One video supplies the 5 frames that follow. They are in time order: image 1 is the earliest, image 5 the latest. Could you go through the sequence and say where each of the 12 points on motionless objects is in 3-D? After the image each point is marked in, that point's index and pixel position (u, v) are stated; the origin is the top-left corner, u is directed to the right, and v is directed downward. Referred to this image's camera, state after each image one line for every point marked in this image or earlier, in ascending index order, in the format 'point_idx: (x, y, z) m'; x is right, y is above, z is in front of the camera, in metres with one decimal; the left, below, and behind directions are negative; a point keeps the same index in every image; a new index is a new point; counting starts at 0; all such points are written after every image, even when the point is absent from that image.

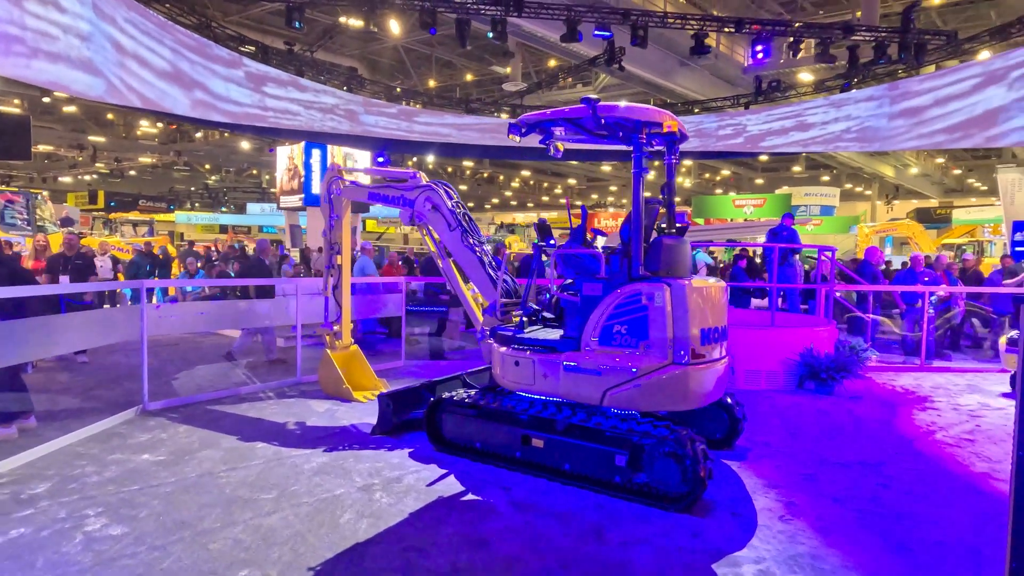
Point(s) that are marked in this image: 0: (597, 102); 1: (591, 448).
0: (+0.6, +1.3, +3.8) m
1: (+0.6, -1.1, +3.8) m
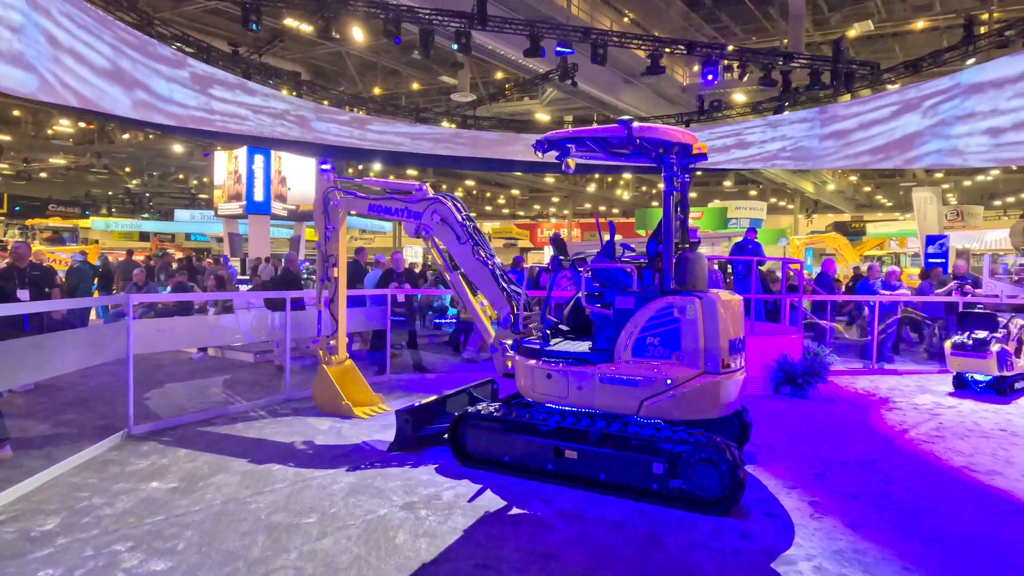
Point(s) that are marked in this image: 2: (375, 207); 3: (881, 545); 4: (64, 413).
0: (+0.9, +1.2, +4.0) m
1: (+0.8, -1.2, +3.9) m
2: (-1.5, +0.9, +5.9) m
3: (+2.2, -1.6, +3.3) m
4: (-4.7, -1.3, +5.7) m
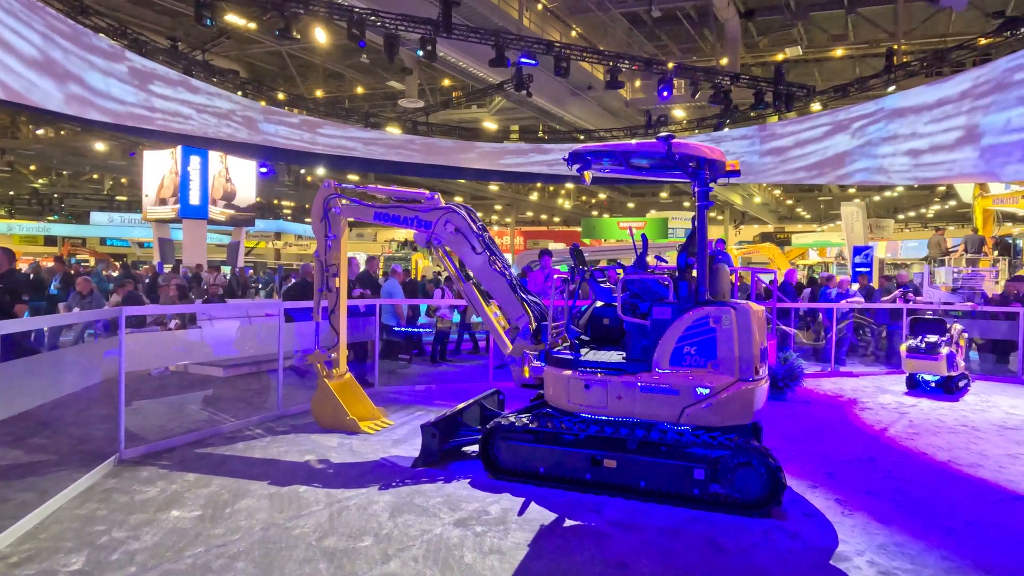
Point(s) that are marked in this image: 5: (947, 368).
0: (+1.2, +1.1, +4.1) m
1: (+1.2, -1.3, +4.0) m
2: (-1.4, +0.8, +5.7) m
3: (+2.6, -1.6, +3.5) m
4: (-4.5, -1.4, +5.1) m
5: (+6.6, -1.2, +8.1) m
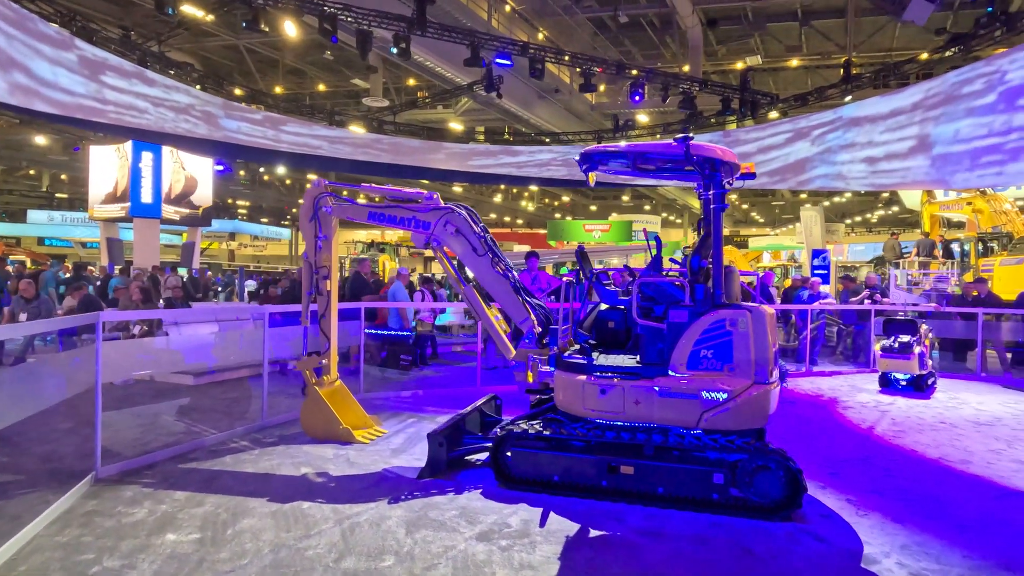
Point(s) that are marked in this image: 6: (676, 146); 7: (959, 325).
0: (+1.3, +1.1, +4.1) m
1: (+1.3, -1.3, +4.0) m
2: (-1.4, +0.7, +5.5) m
3: (+2.8, -1.6, +3.6) m
4: (-4.5, -1.5, +4.7) m
5: (+6.4, -1.2, +8.5) m
6: (+1.3, +1.1, +4.1) m
7: (+8.4, -0.7, +10.2) m
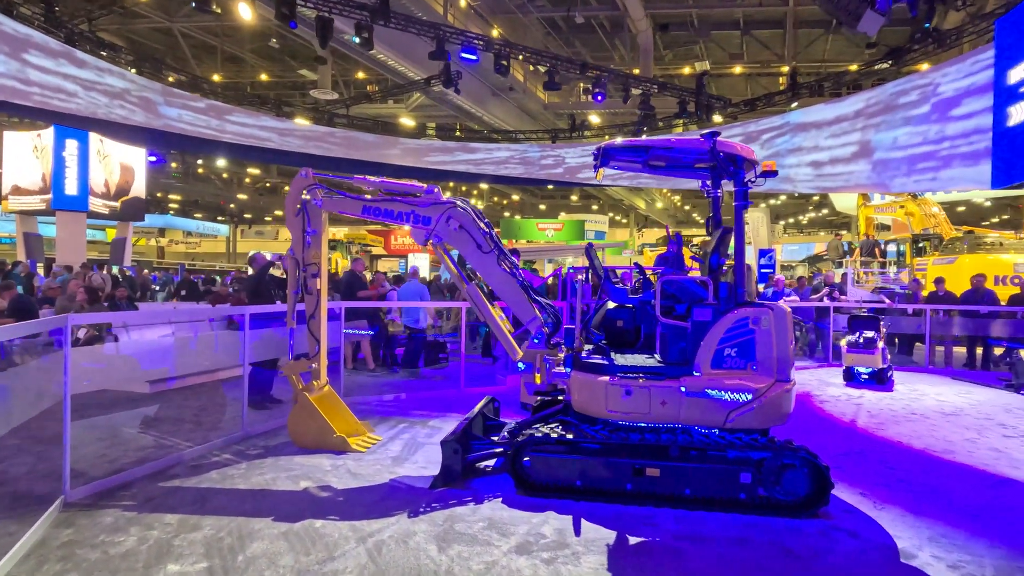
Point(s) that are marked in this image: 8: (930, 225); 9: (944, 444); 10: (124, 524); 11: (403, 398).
0: (+1.5, +1.1, +4.0) m
1: (+1.5, -1.3, +3.9) m
2: (-1.3, +0.7, +5.1) m
3: (+3.0, -1.6, +3.7) m
4: (-4.3, -1.4, +4.0) m
5: (+6.1, -1.2, +8.9) m
6: (+1.4, +1.1, +4.1) m
7: (+7.9, -0.7, +10.9) m
8: (+14.1, +2.1, +18.2) m
9: (+4.6, -1.7, +5.7) m
10: (-2.5, -1.5, +3.5) m
11: (-1.5, -1.5, +7.4) m
